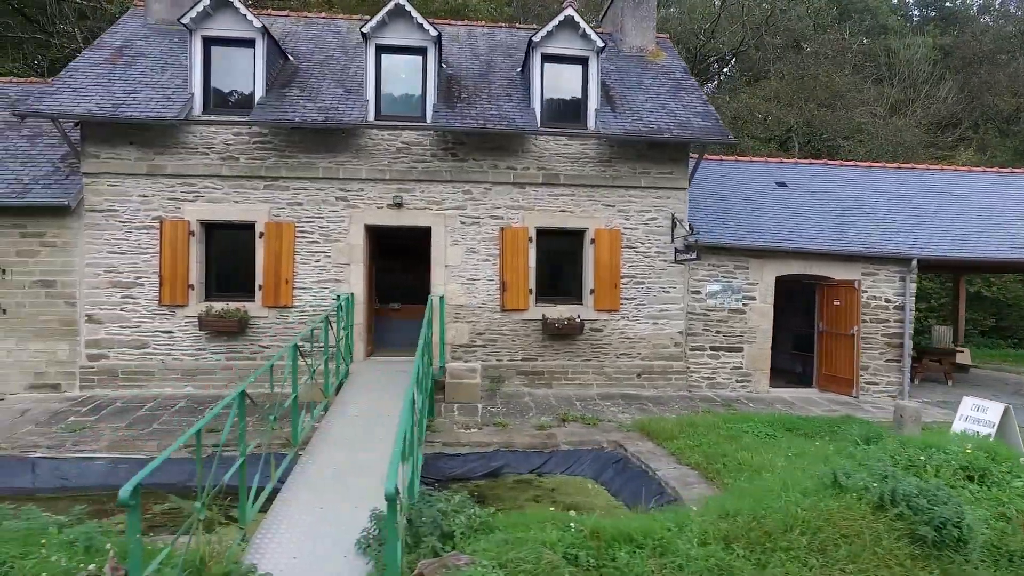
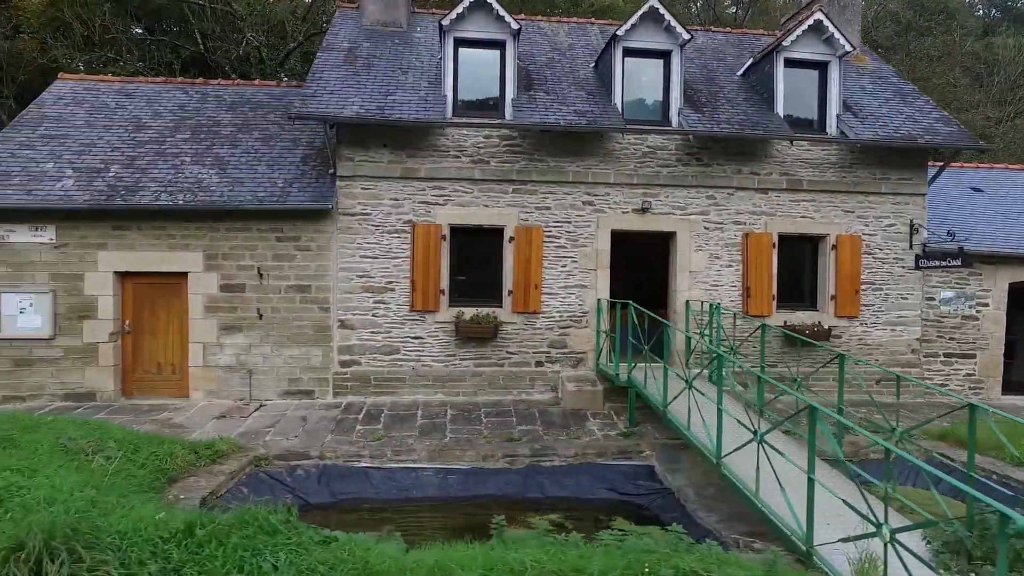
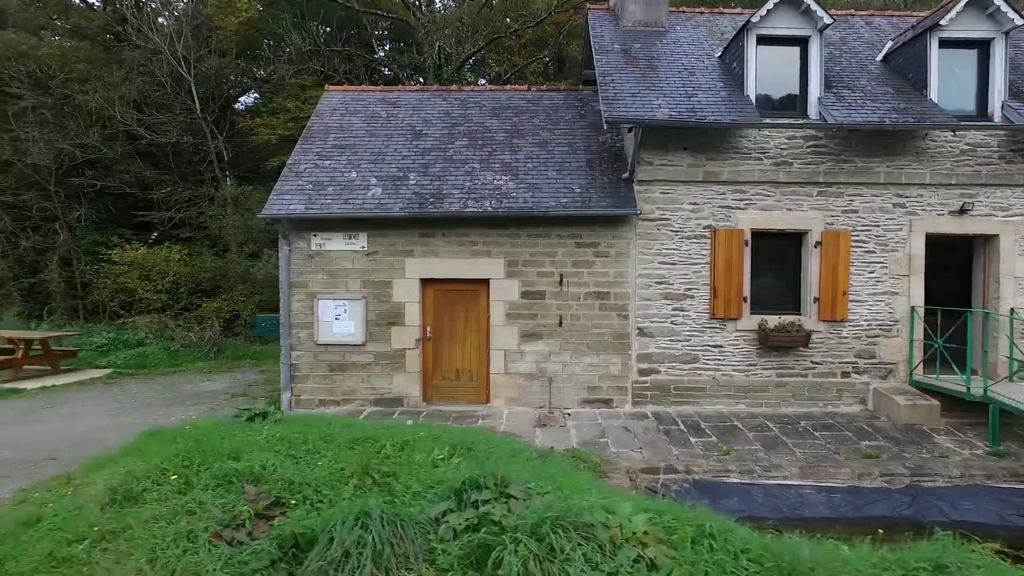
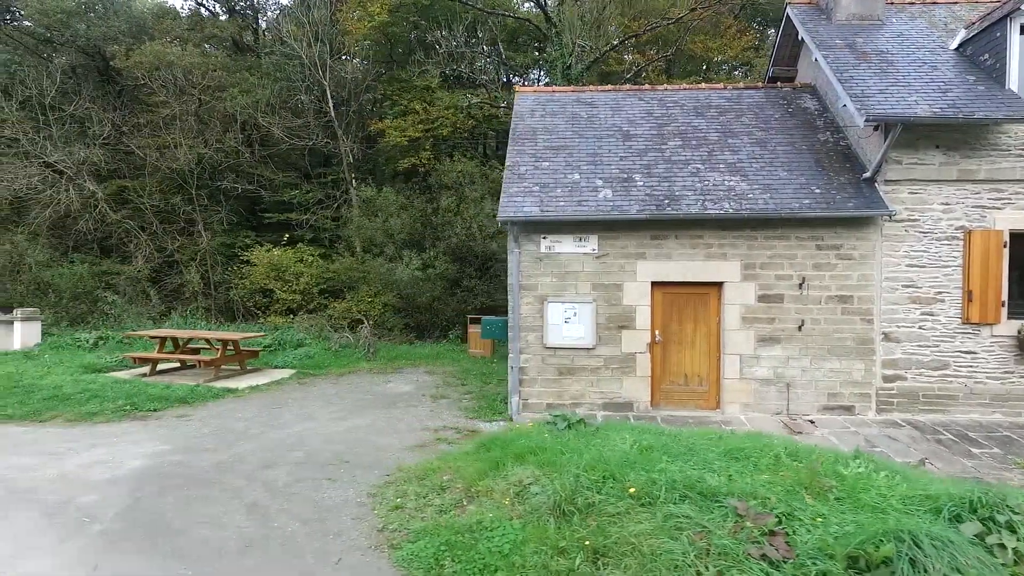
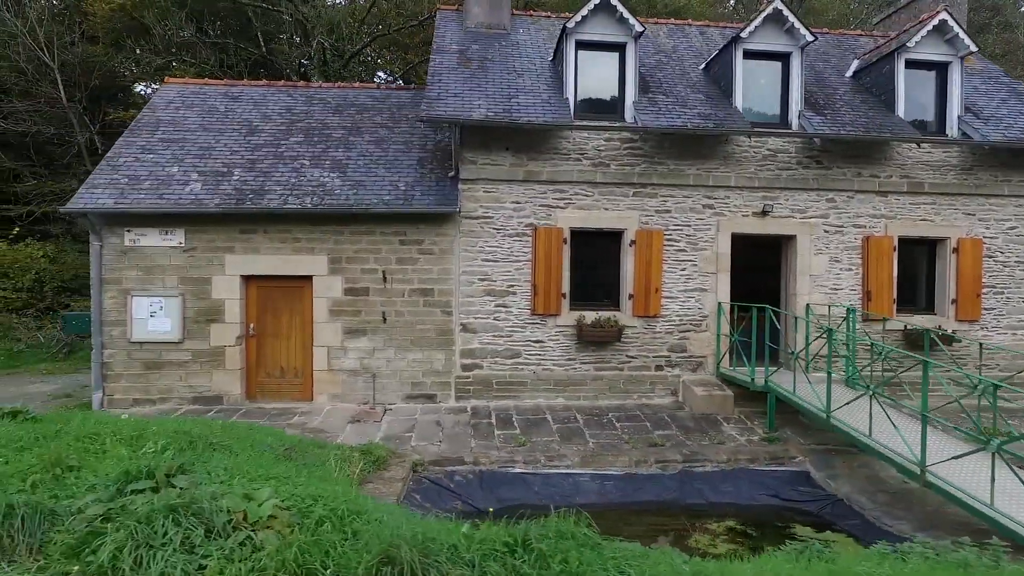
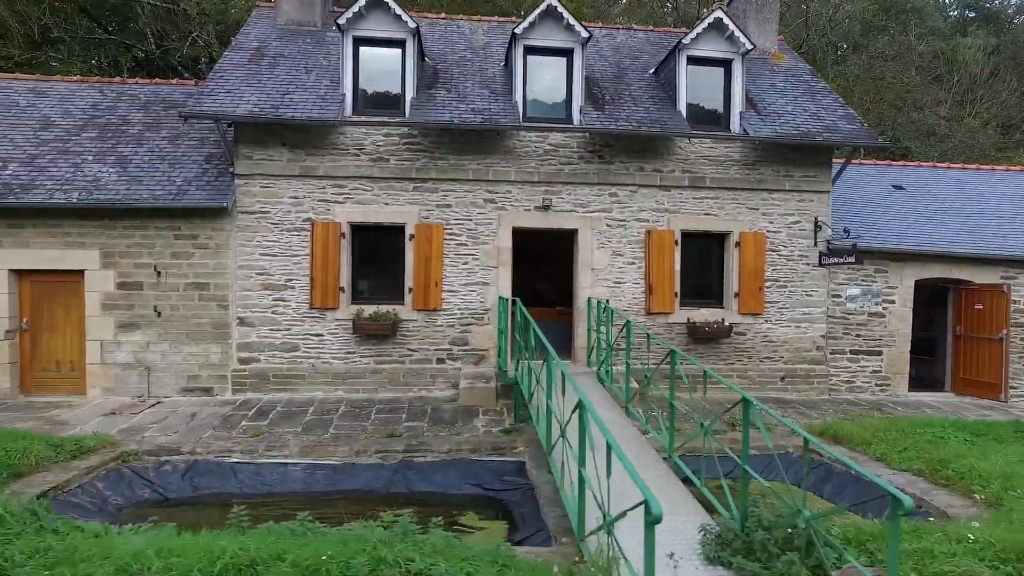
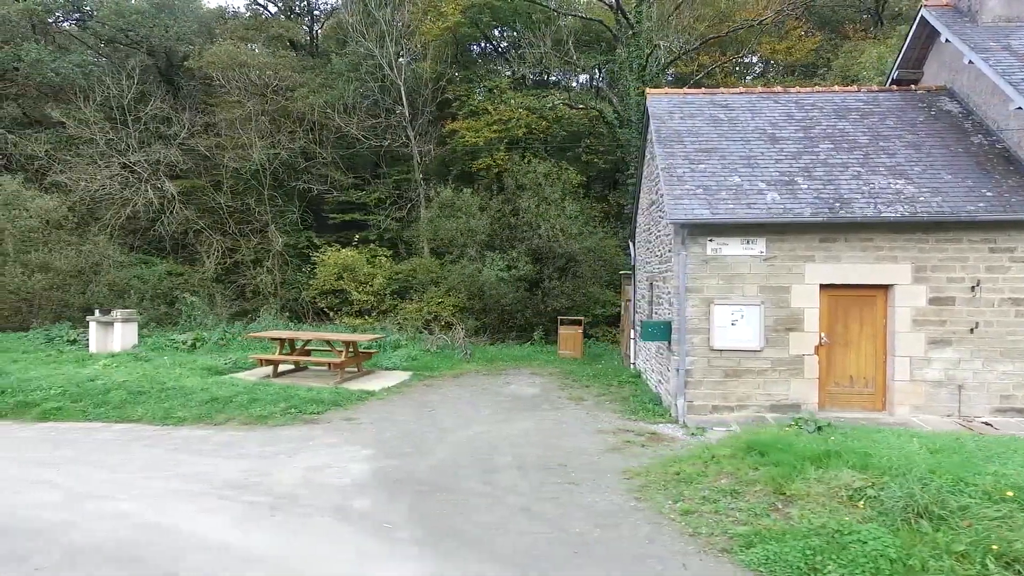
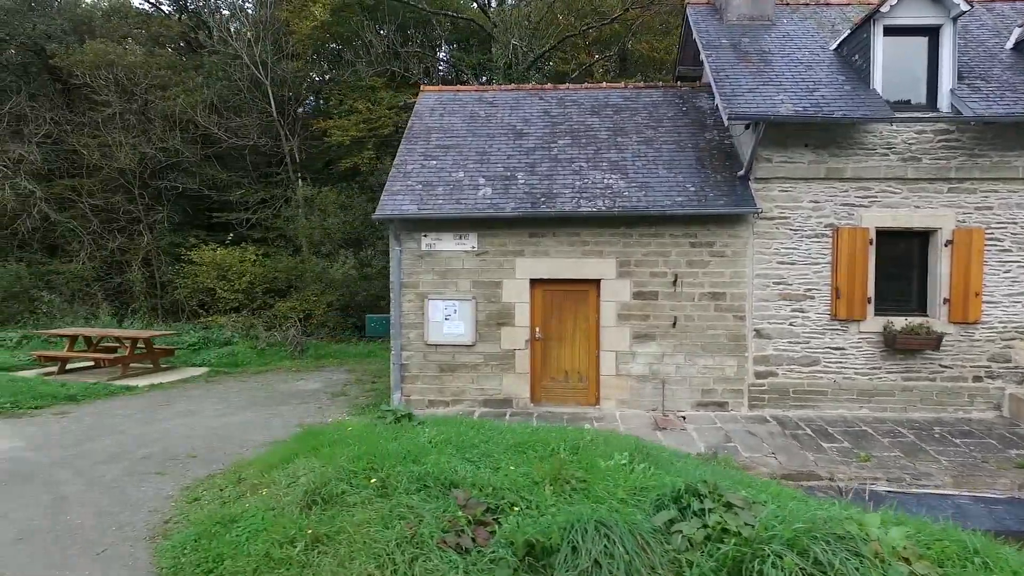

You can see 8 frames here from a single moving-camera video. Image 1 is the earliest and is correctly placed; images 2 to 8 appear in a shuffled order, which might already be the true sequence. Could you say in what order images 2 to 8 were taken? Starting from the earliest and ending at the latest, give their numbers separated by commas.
6, 2, 5, 3, 8, 4, 7
